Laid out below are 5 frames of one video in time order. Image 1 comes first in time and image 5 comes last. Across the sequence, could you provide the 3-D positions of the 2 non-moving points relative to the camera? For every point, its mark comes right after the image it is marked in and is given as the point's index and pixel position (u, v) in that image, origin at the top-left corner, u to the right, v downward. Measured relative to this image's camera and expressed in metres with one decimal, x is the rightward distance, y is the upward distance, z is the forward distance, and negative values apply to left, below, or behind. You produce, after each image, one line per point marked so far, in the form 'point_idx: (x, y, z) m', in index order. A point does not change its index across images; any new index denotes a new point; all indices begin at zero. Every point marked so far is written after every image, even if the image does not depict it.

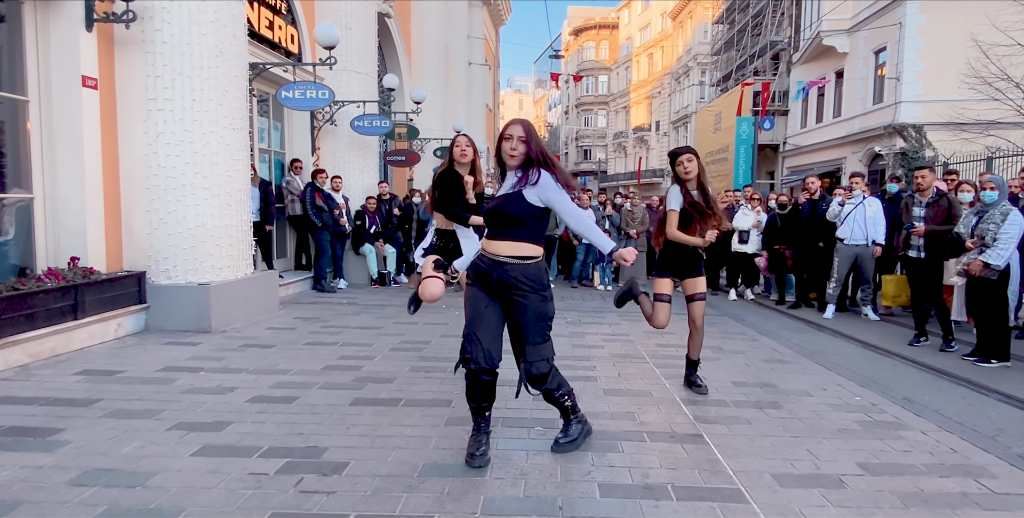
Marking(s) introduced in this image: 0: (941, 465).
0: (+2.4, -1.2, +2.8) m
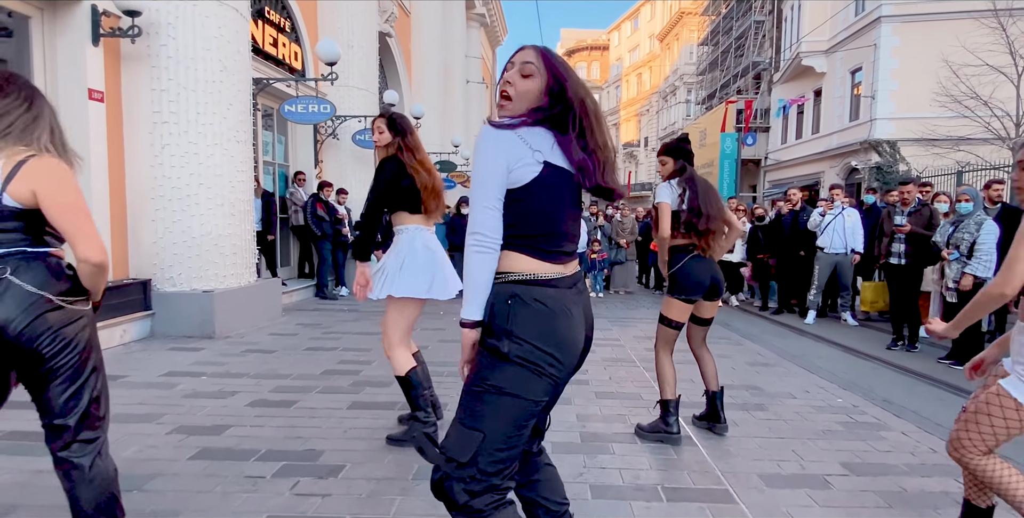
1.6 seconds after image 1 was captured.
0: (+2.4, -1.2, +3.0) m
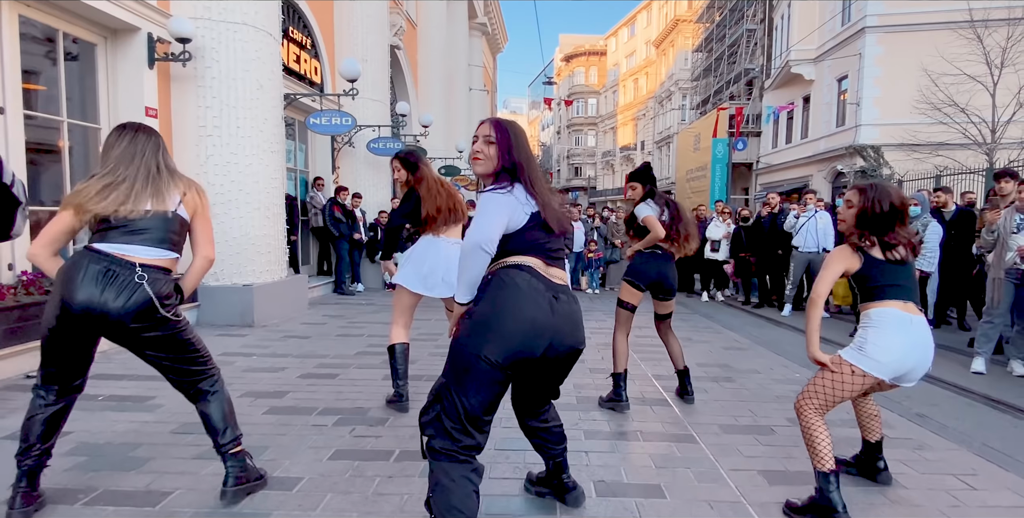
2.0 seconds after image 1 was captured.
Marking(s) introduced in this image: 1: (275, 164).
0: (+2.5, -1.2, +3.7) m
1: (-3.1, +1.2, +6.6) m
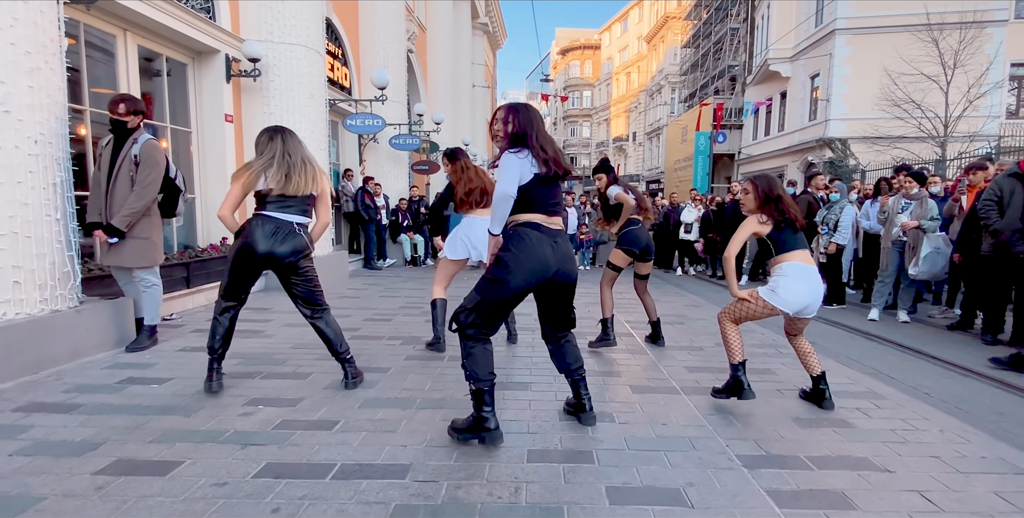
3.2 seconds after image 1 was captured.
0: (+2.5, -0.9, +5.2) m
1: (-3.1, +1.6, +8.1) m
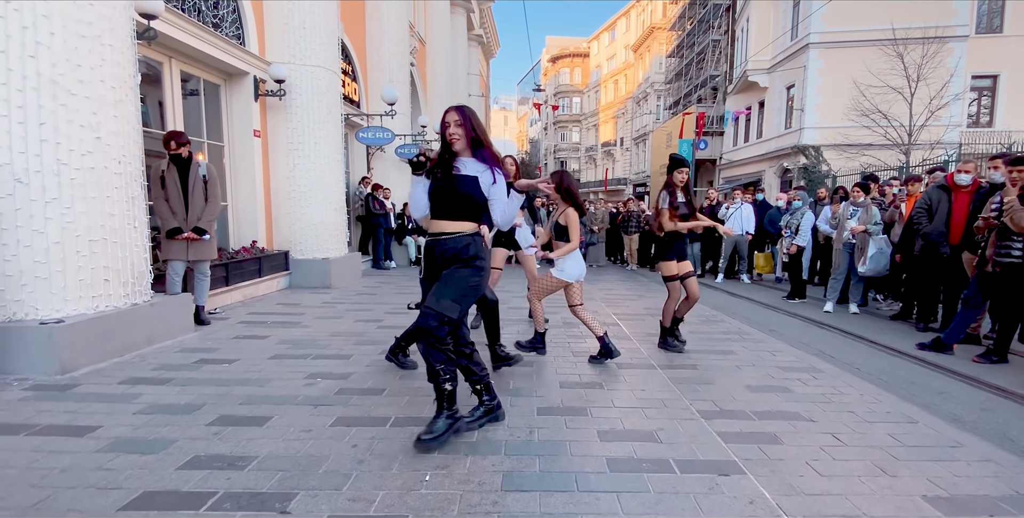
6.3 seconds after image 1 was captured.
0: (+2.6, -0.9, +6.2) m
1: (-3.1, +1.6, +8.9) m
